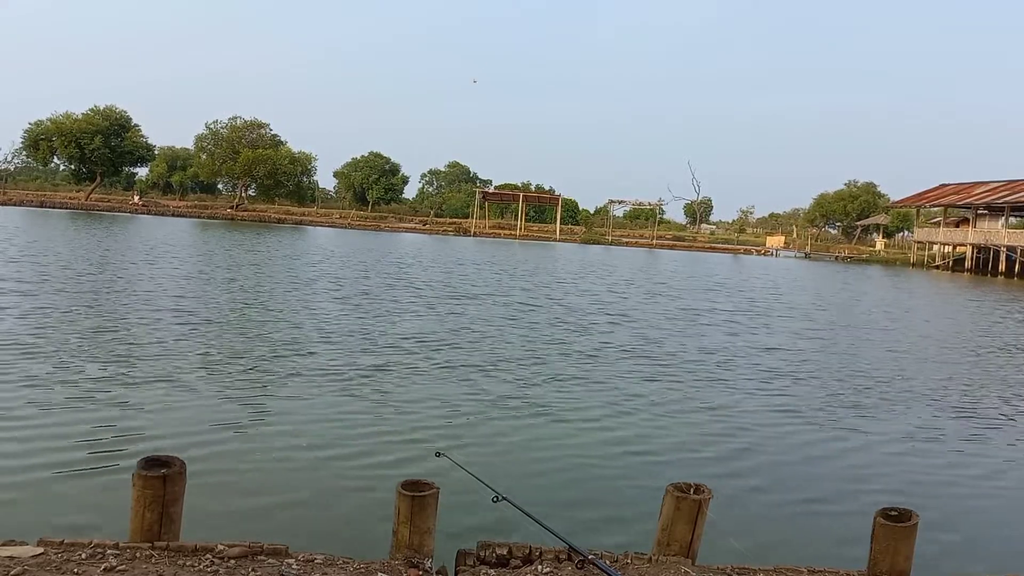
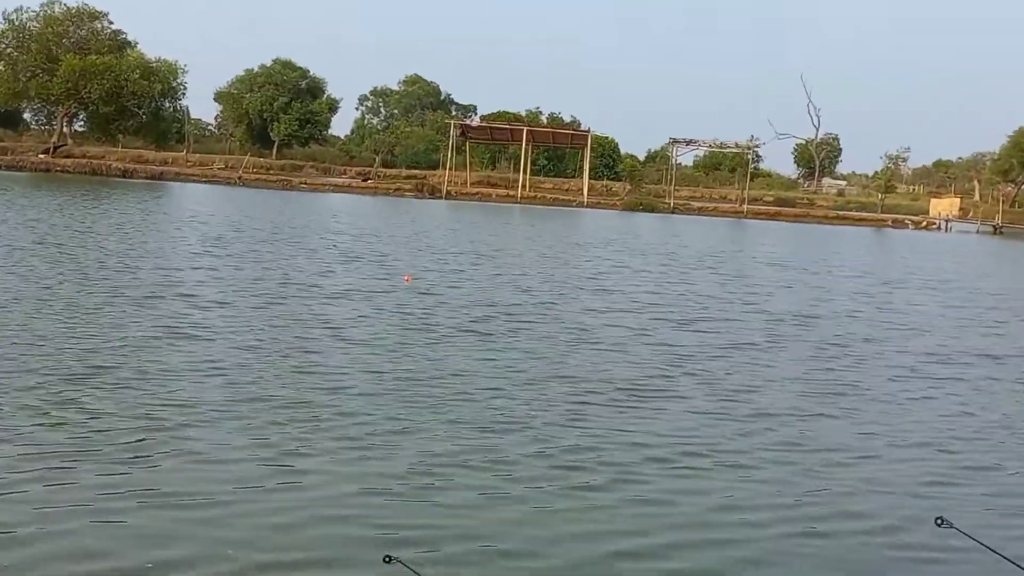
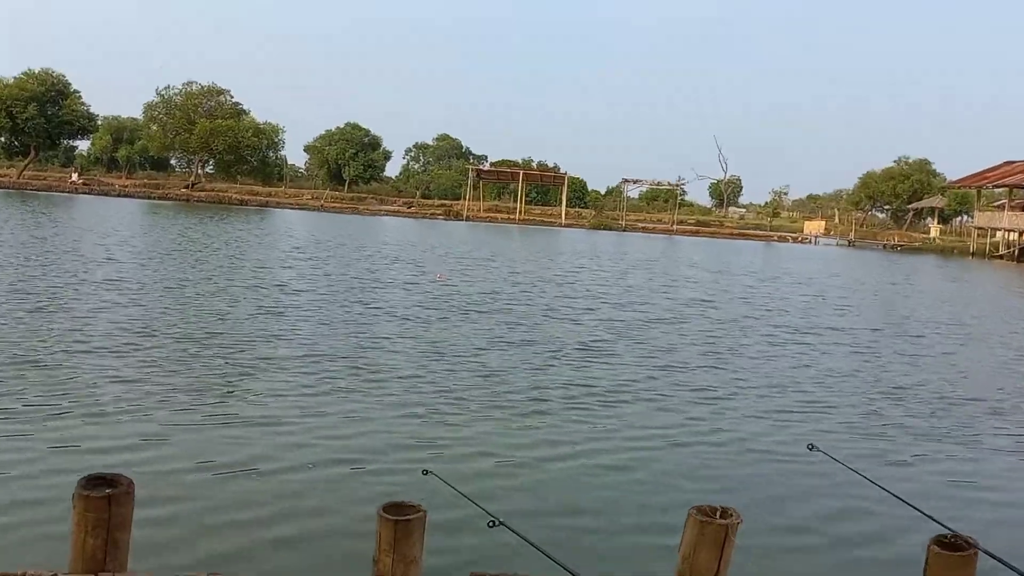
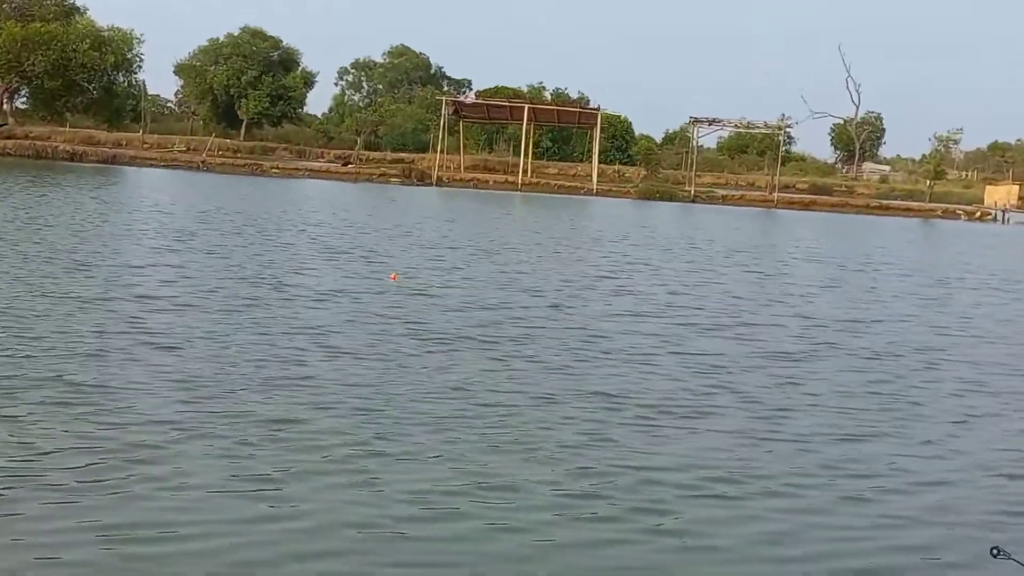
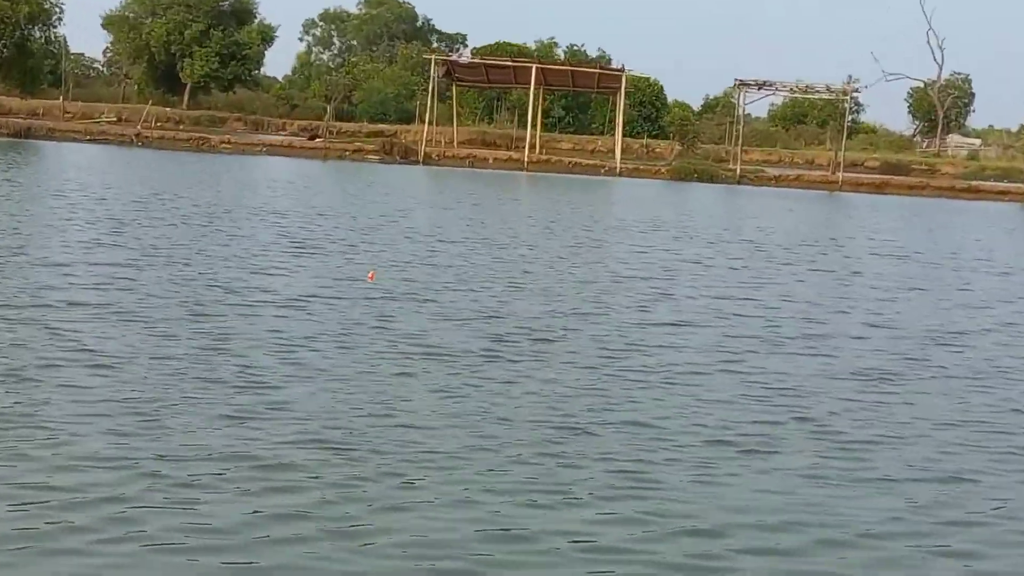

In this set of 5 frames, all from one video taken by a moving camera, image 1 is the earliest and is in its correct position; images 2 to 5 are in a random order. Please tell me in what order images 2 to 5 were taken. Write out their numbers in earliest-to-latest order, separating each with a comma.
3, 2, 4, 5
